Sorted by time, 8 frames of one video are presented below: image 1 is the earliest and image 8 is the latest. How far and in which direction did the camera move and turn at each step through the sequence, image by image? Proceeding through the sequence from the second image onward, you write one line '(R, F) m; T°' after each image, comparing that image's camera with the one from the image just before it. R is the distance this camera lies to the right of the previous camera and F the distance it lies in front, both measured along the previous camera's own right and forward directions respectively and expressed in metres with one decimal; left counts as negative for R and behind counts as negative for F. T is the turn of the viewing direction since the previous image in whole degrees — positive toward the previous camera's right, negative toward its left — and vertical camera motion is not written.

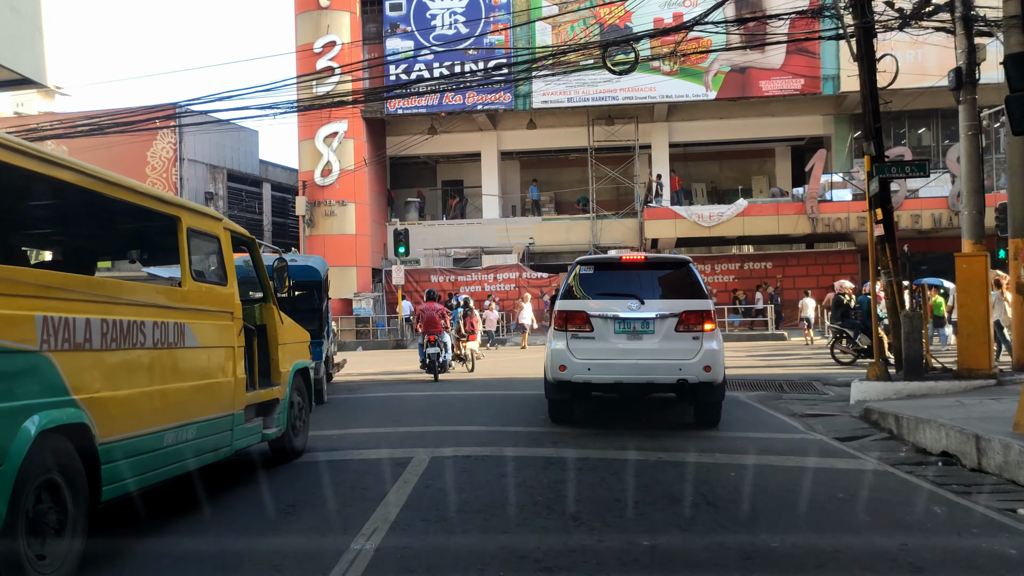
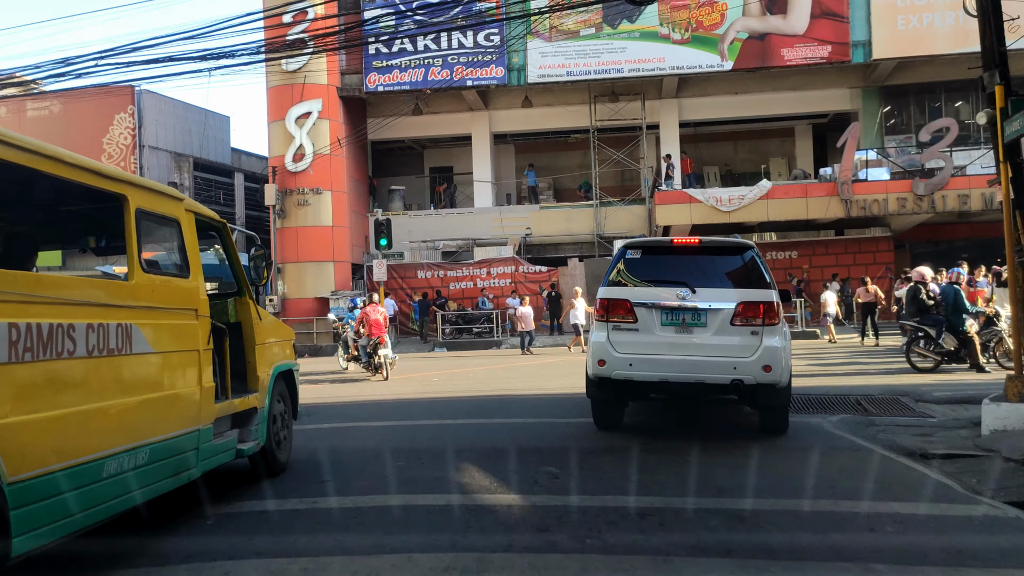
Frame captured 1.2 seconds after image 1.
(0.0, +3.2) m; 0°
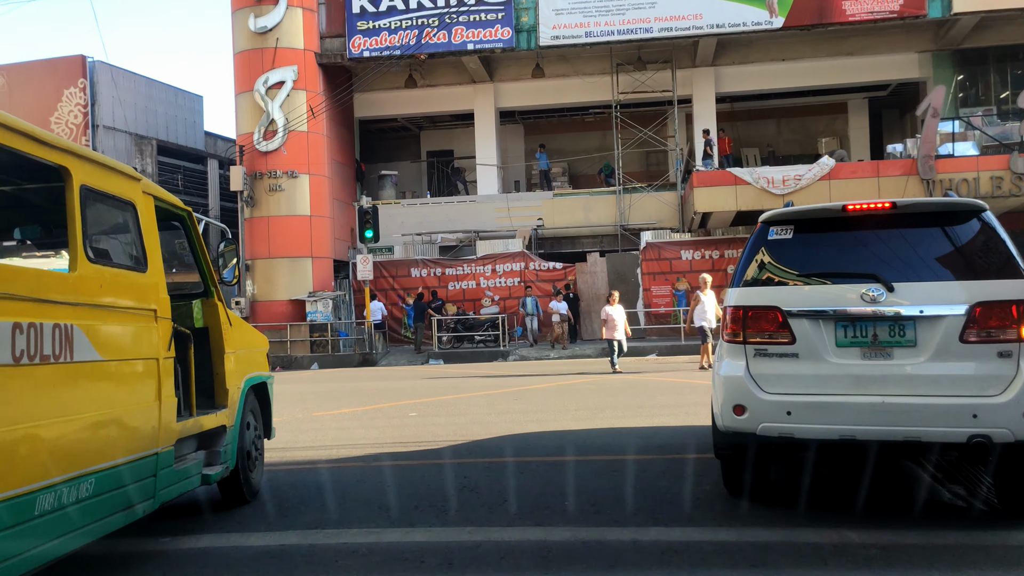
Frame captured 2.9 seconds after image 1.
(0.0, +4.2) m; -1°
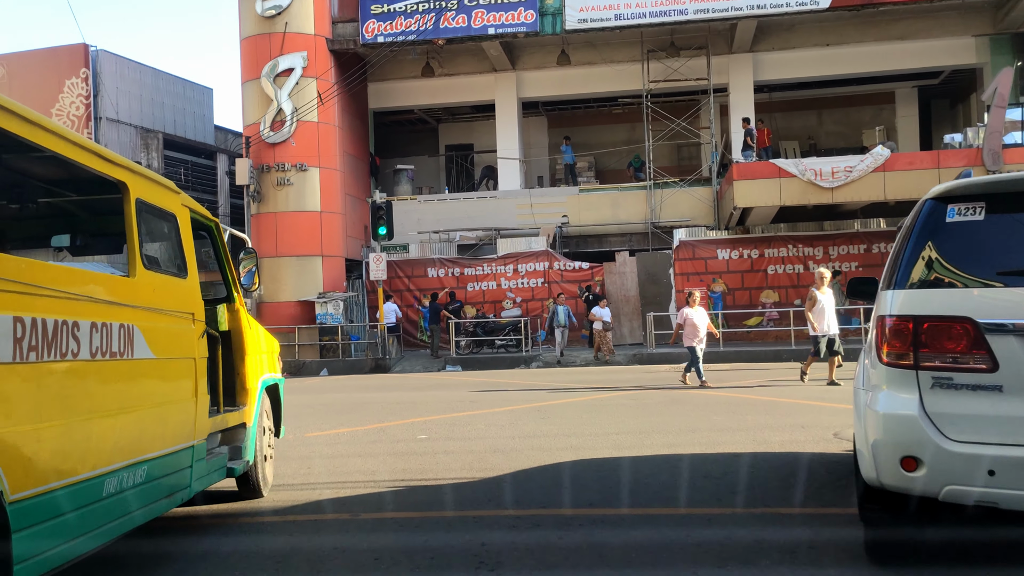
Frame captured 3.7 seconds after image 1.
(-0.1, +1.6) m; -1°
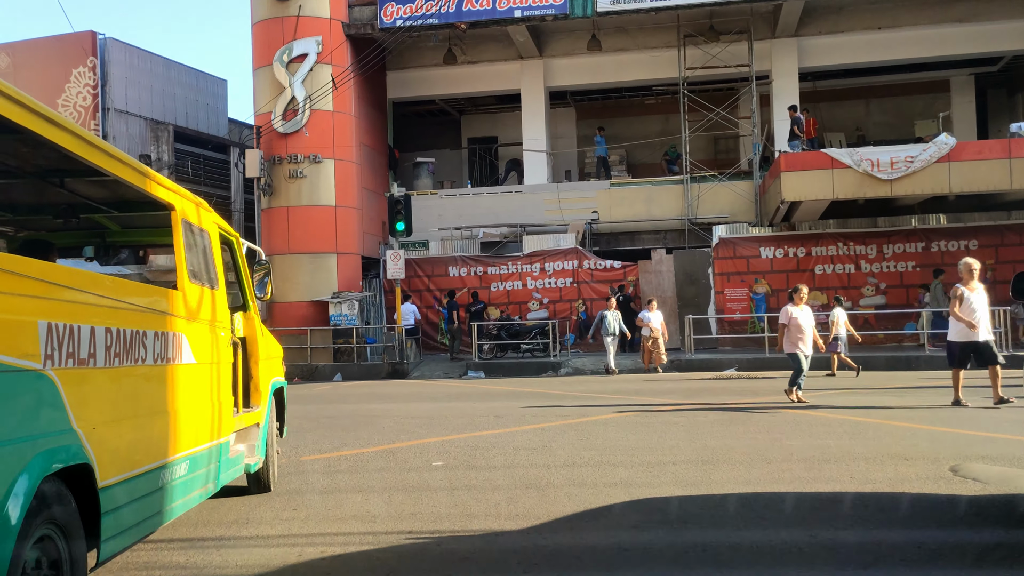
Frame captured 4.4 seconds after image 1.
(-0.1, +1.4) m; -1°
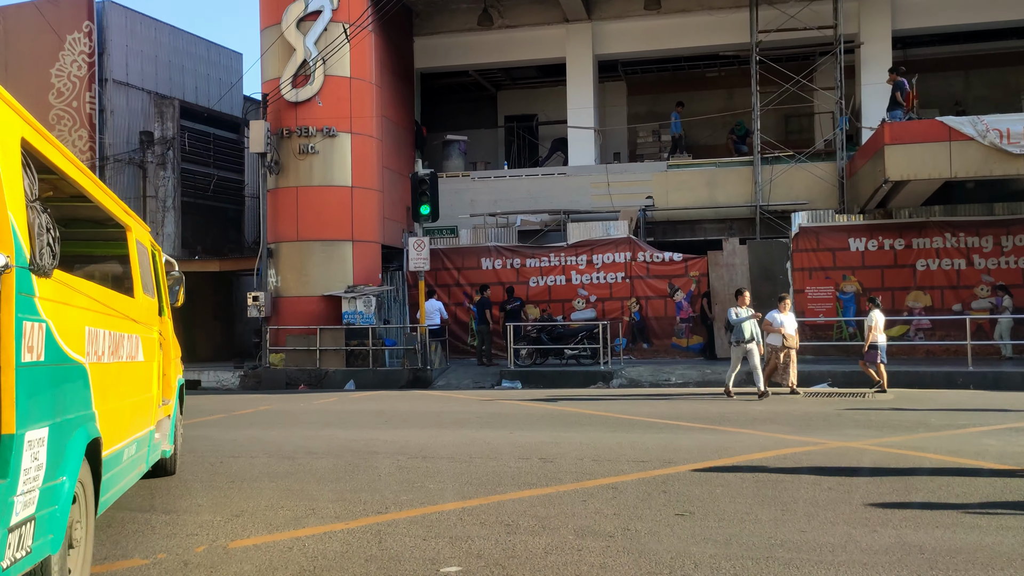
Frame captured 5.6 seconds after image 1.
(-0.2, +2.9) m; -2°
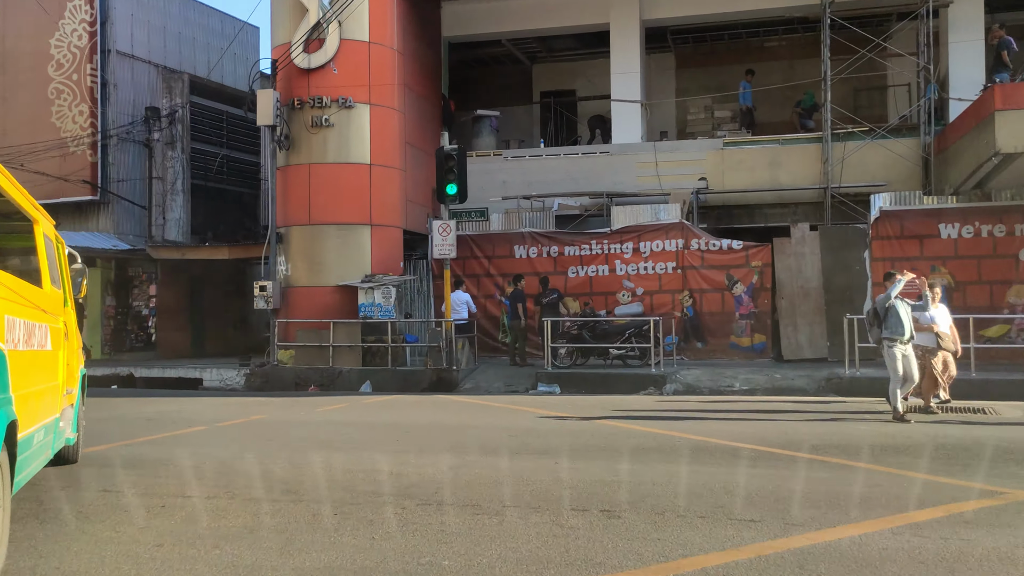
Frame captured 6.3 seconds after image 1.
(-0.1, +2.0) m; -2°
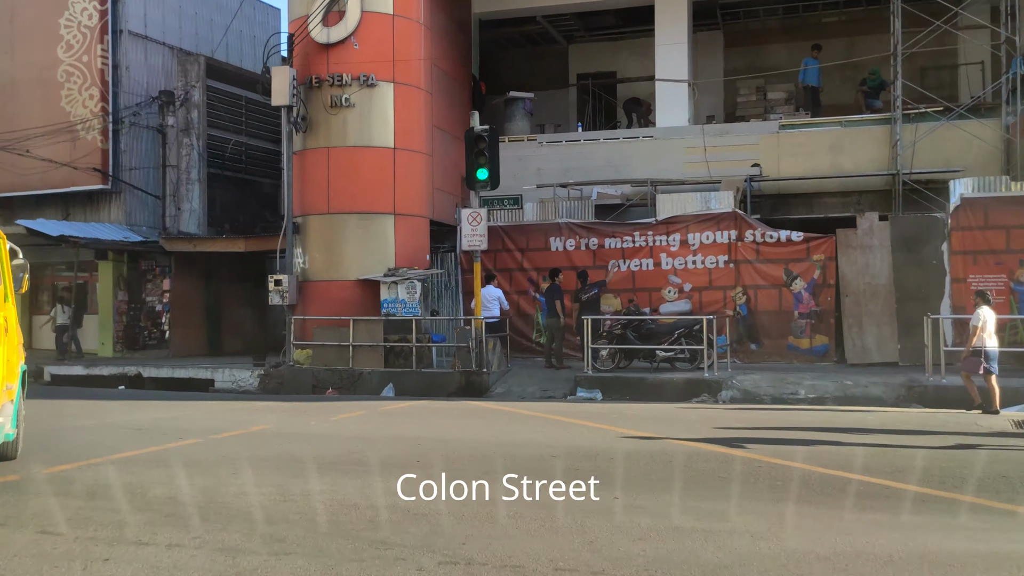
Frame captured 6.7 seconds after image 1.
(-0.1, +1.4) m; -2°
